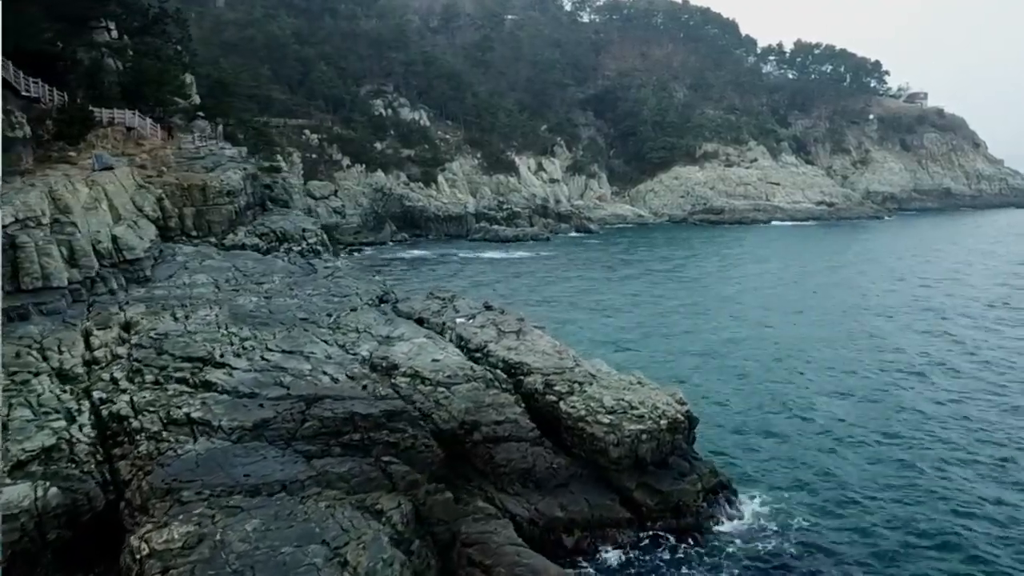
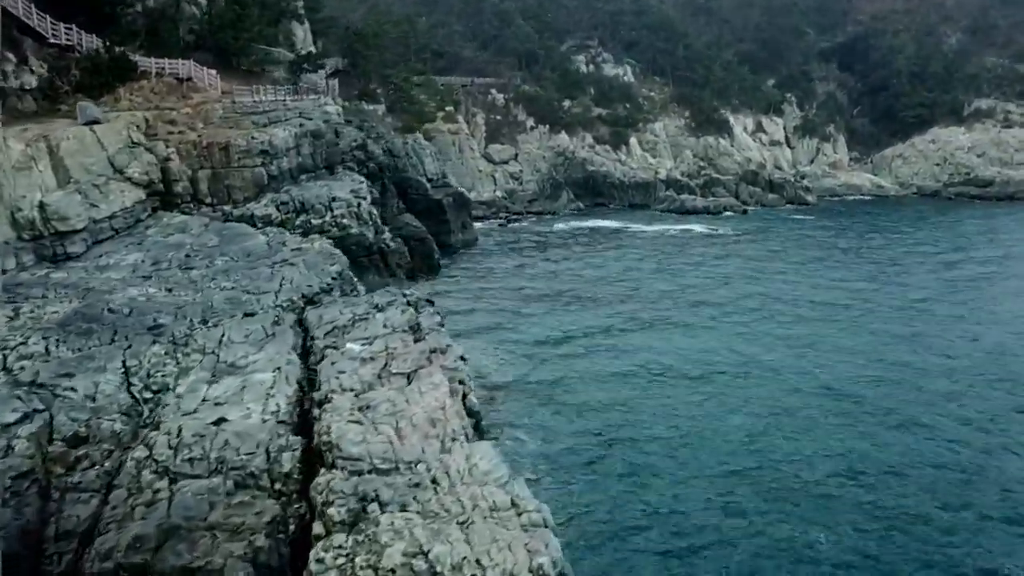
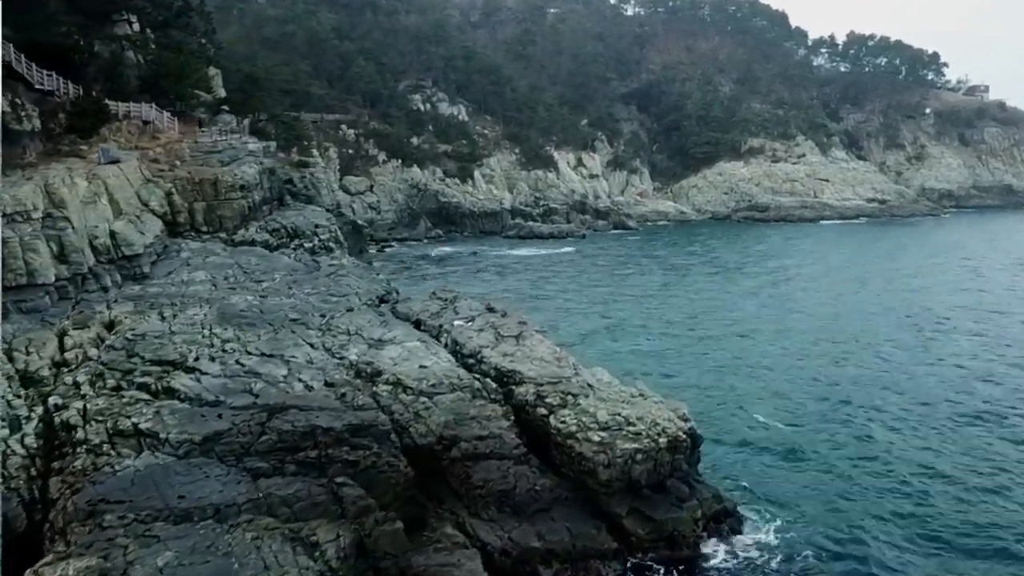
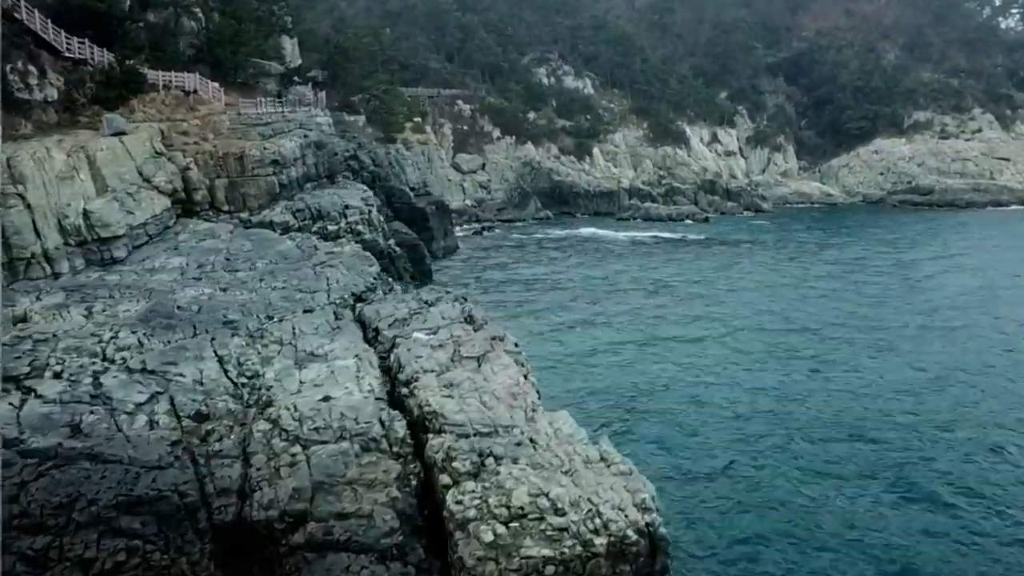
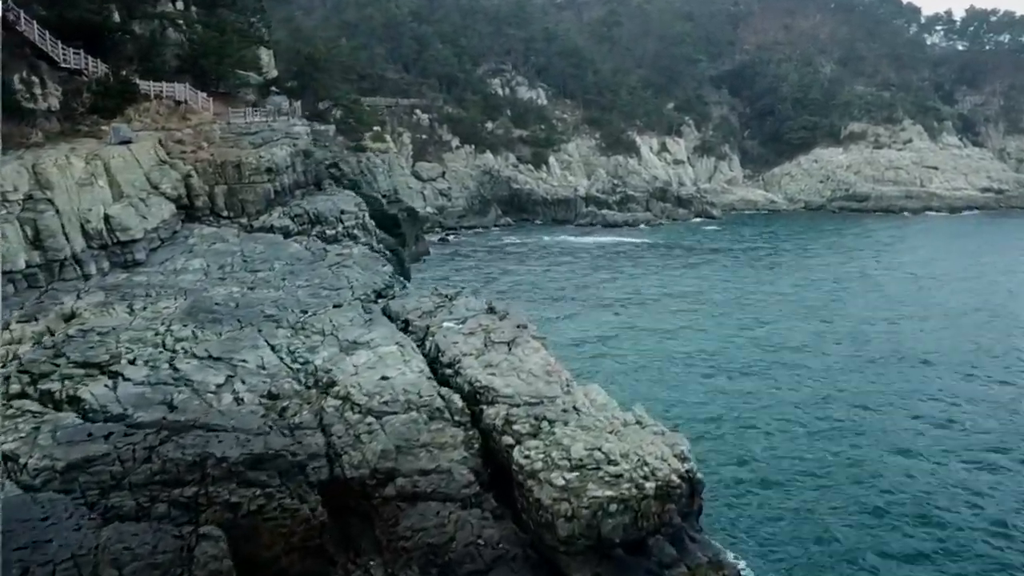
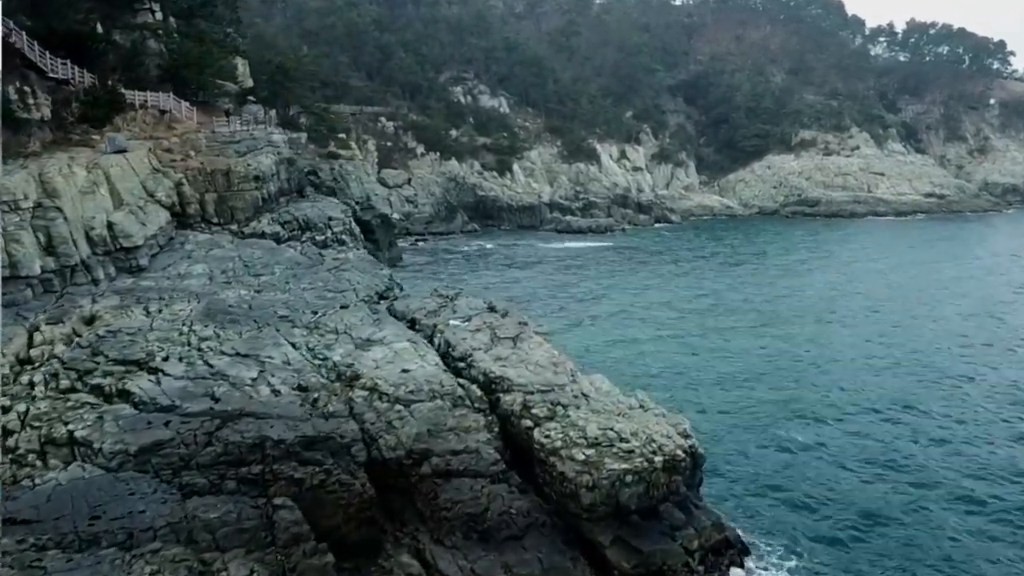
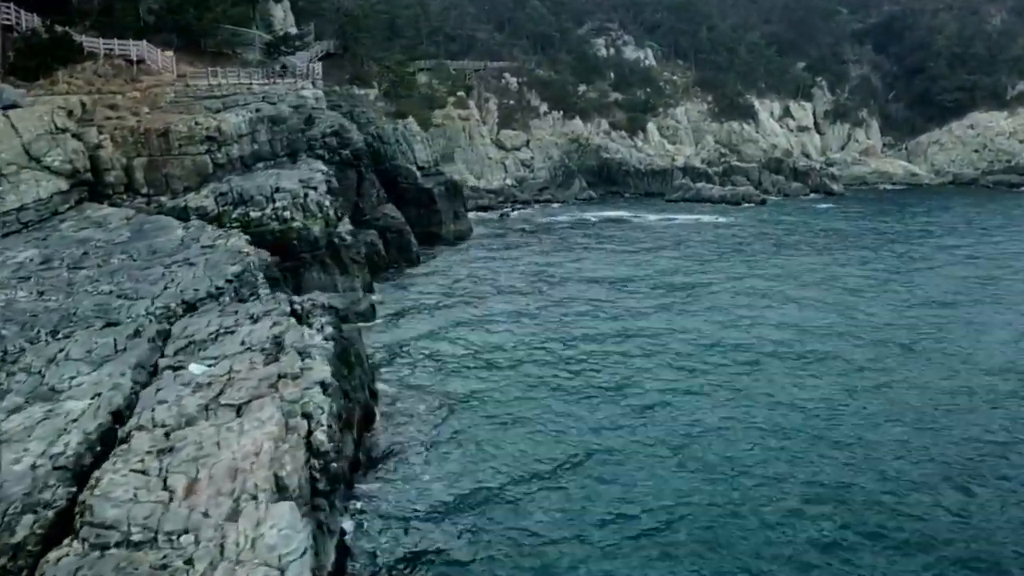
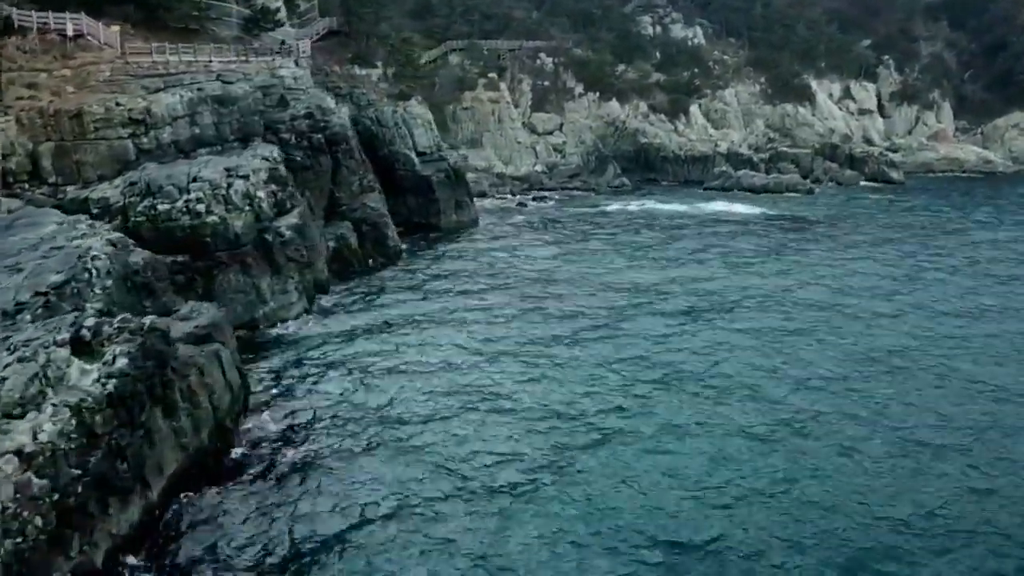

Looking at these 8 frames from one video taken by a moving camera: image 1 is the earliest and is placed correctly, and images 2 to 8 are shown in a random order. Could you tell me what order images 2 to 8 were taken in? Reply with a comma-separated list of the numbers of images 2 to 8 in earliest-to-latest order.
3, 6, 5, 4, 2, 7, 8
